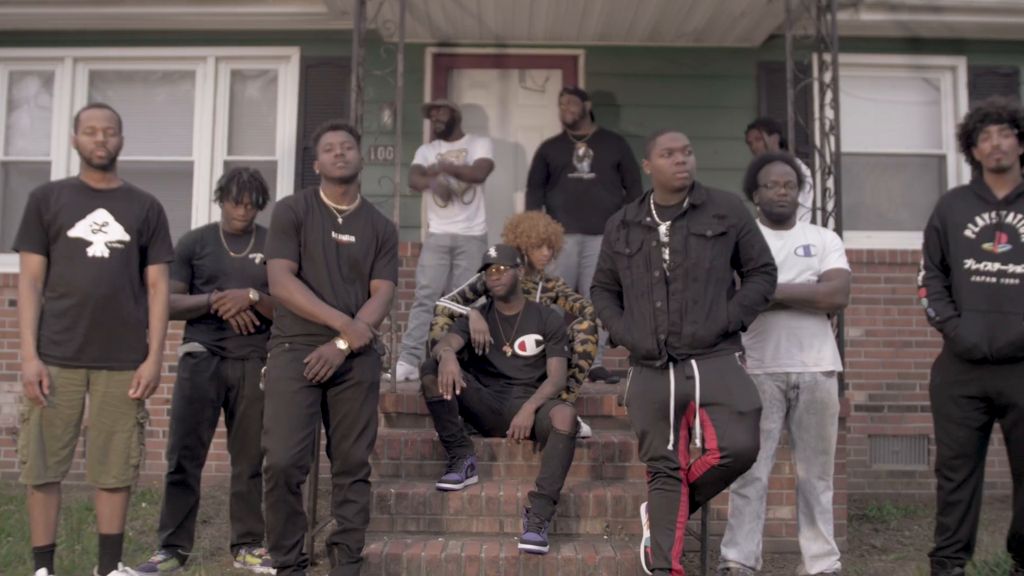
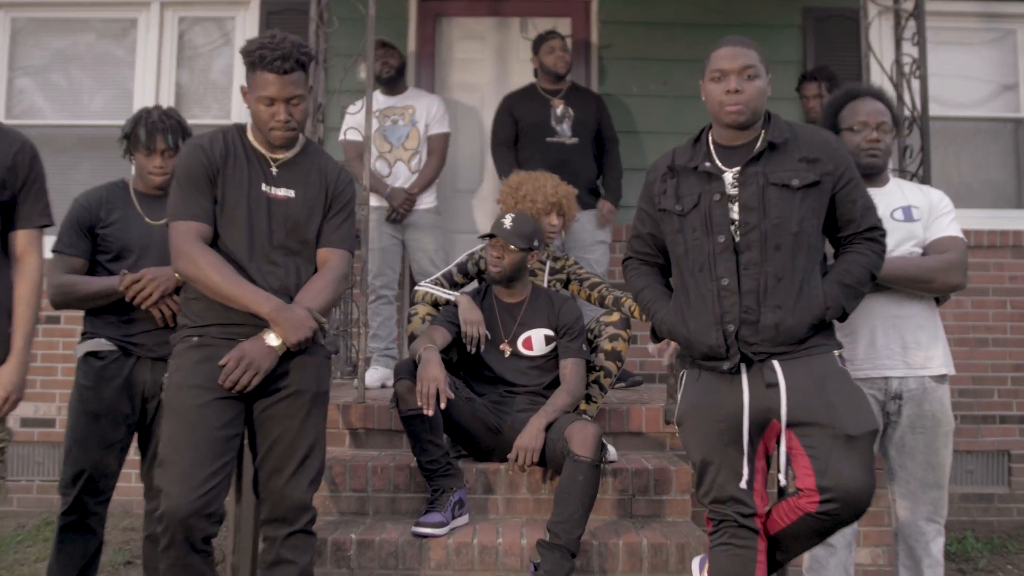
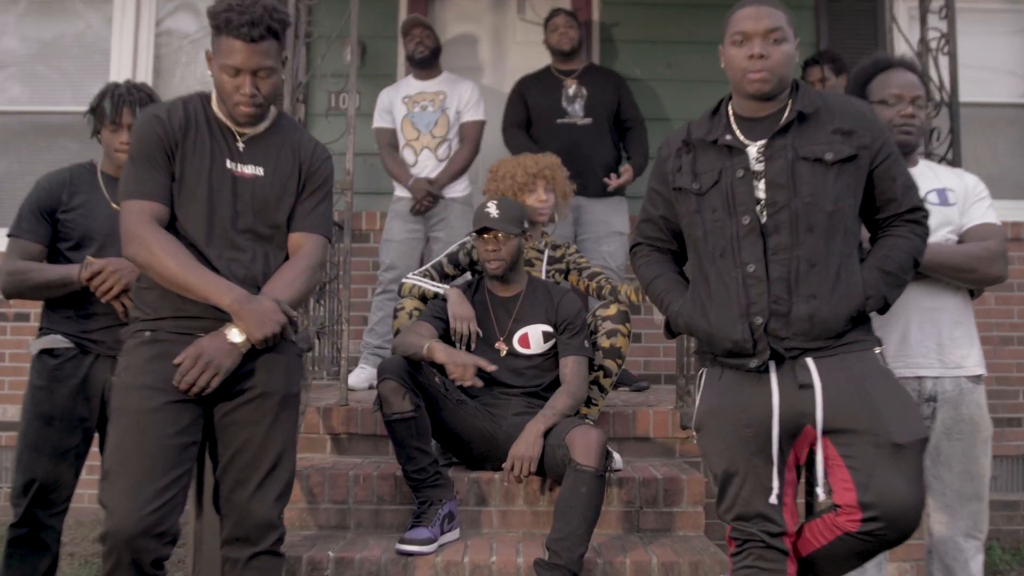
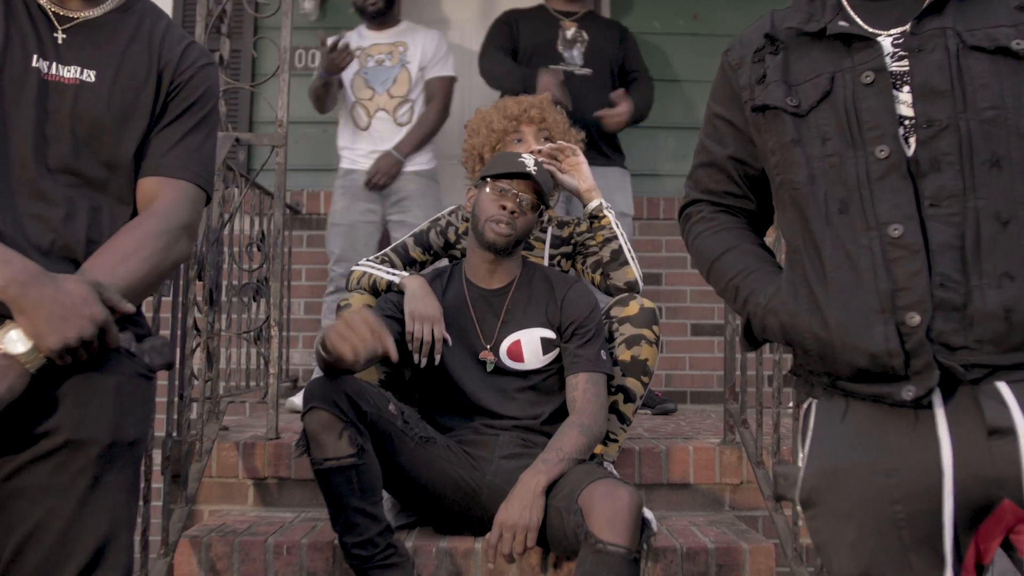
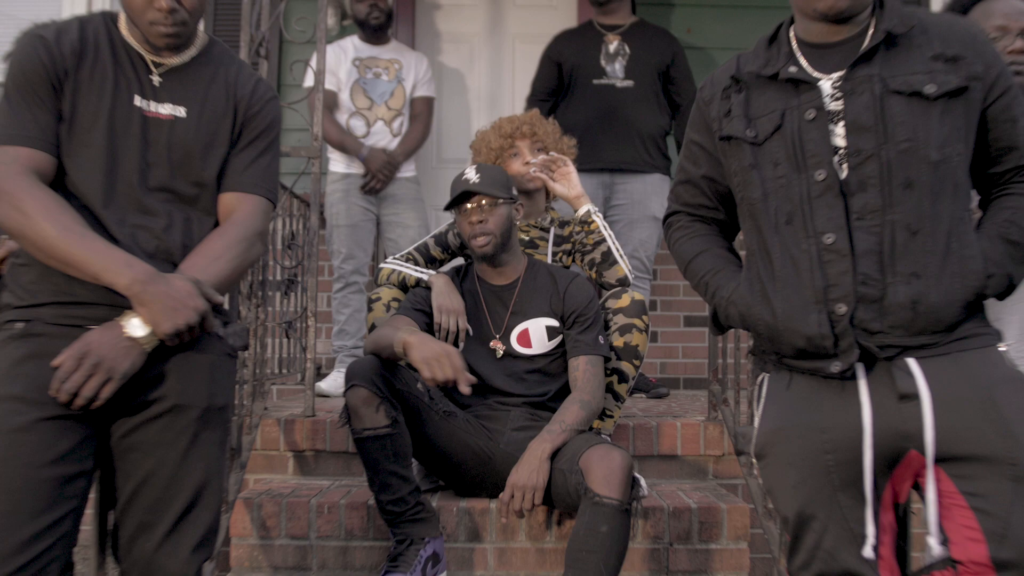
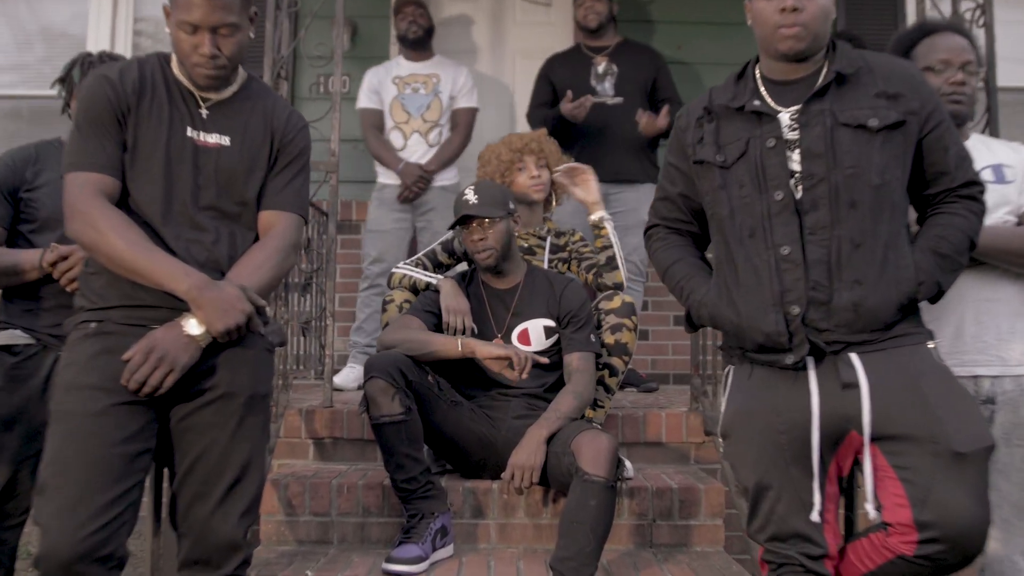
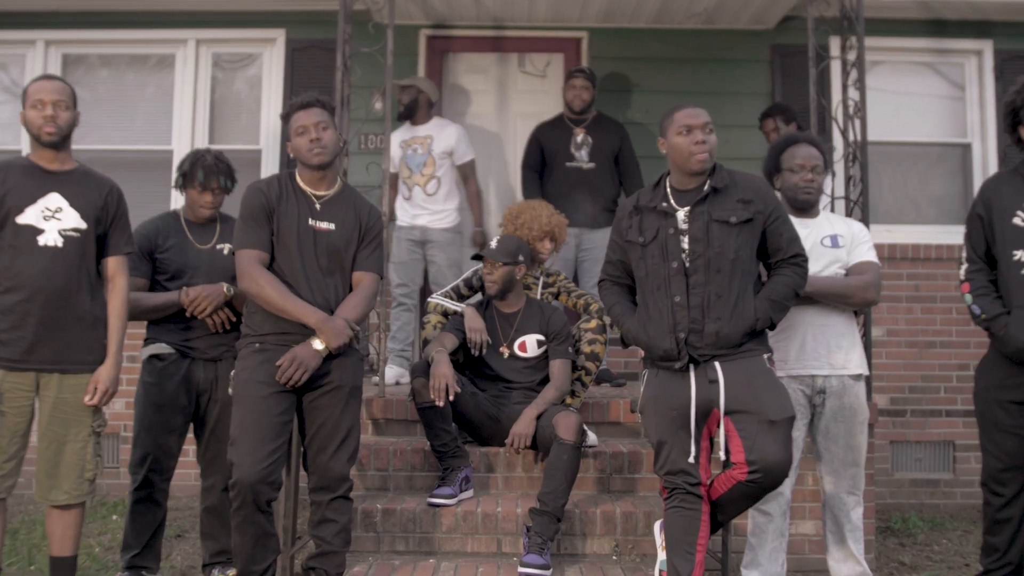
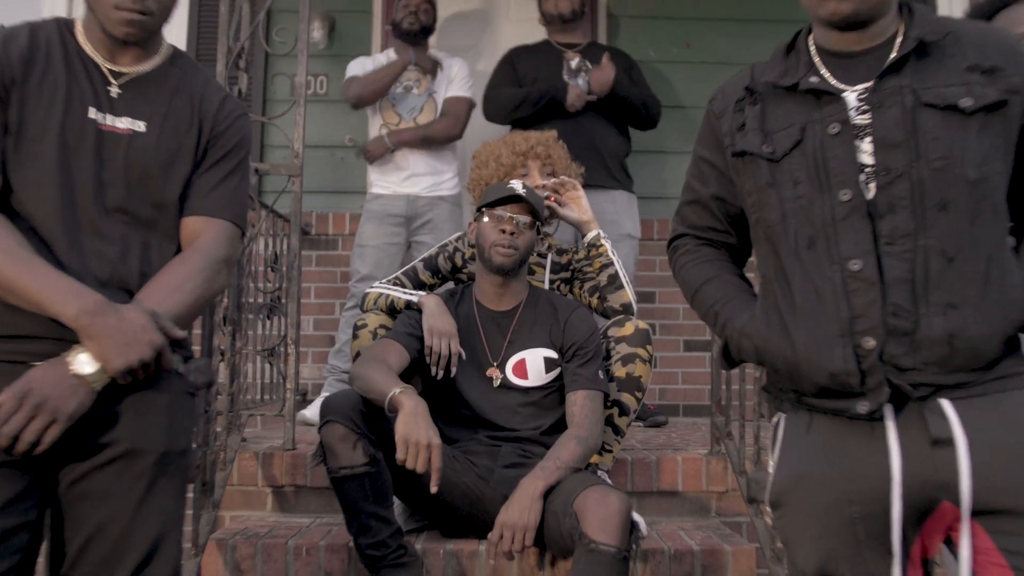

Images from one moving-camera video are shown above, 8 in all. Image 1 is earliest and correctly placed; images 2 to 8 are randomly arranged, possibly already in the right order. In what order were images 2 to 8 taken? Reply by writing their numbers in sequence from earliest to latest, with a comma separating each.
7, 2, 3, 6, 5, 4, 8
